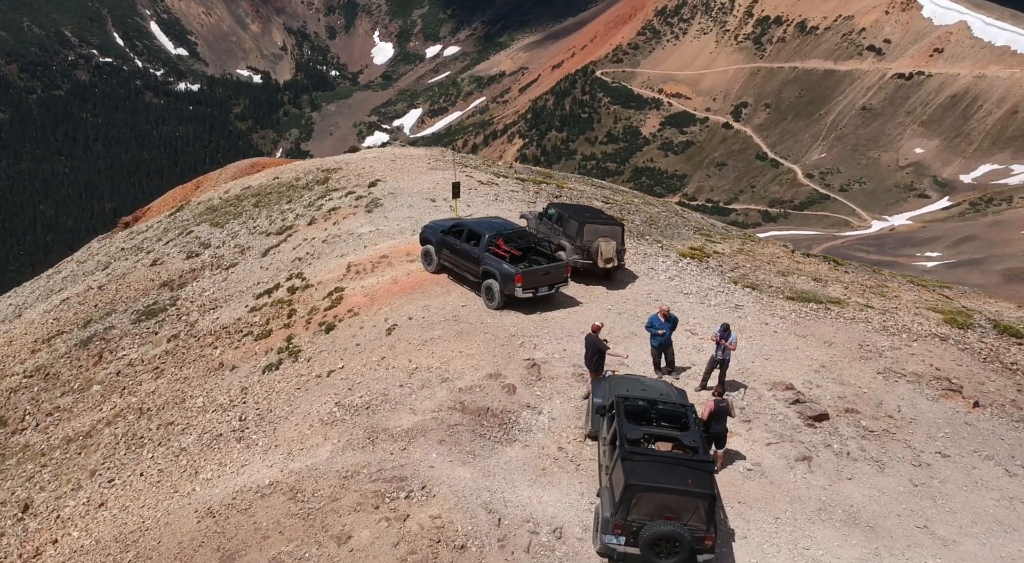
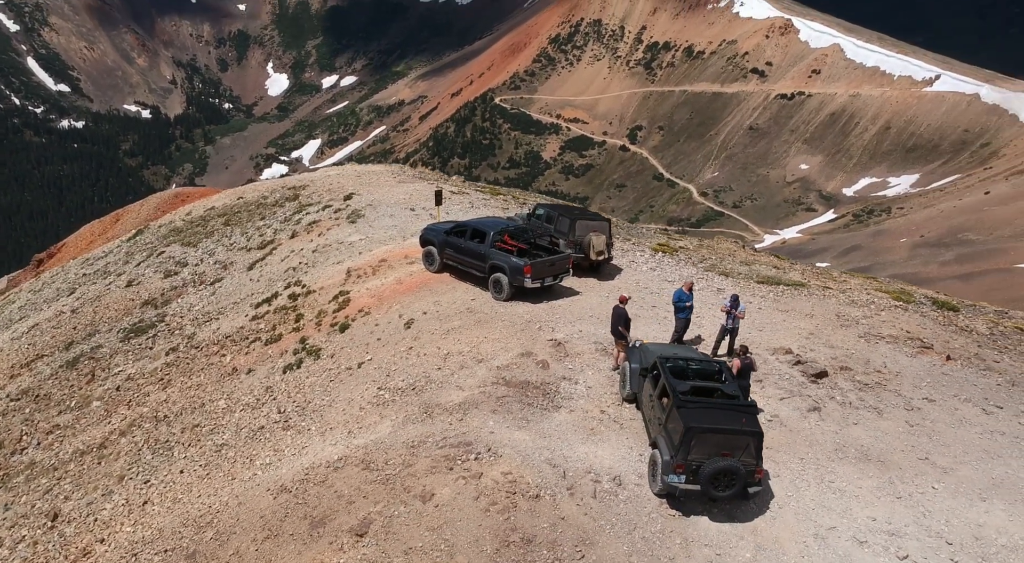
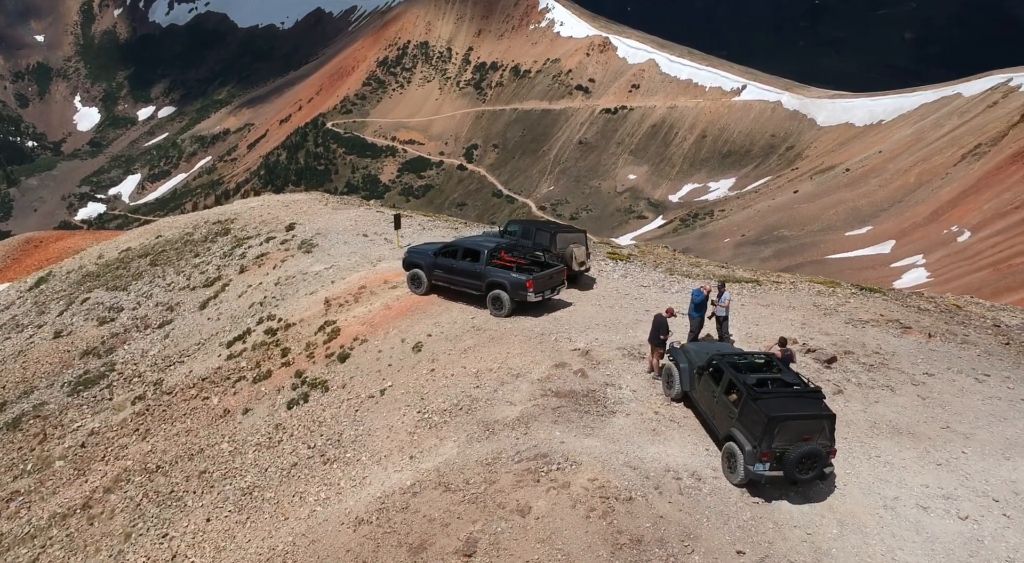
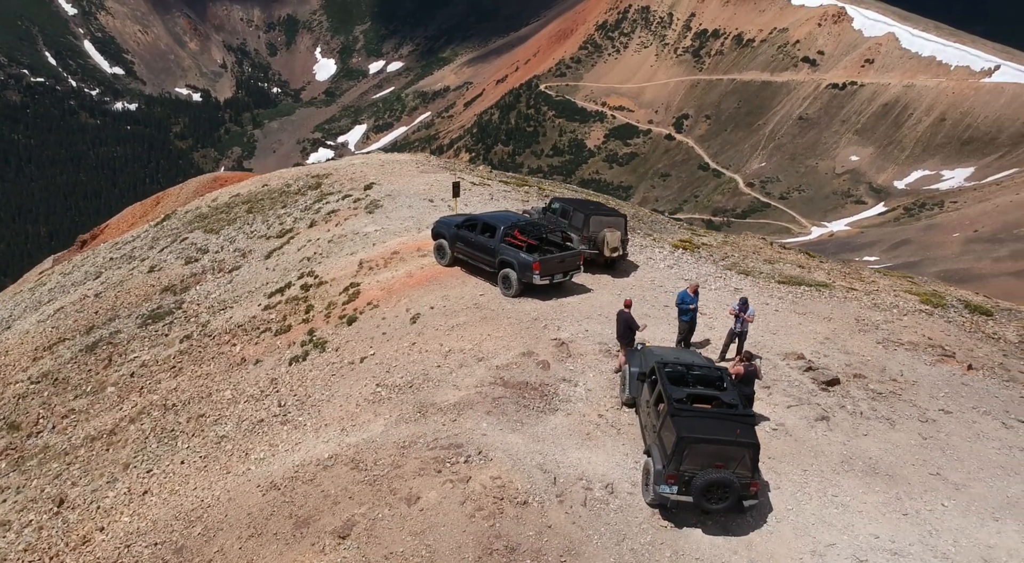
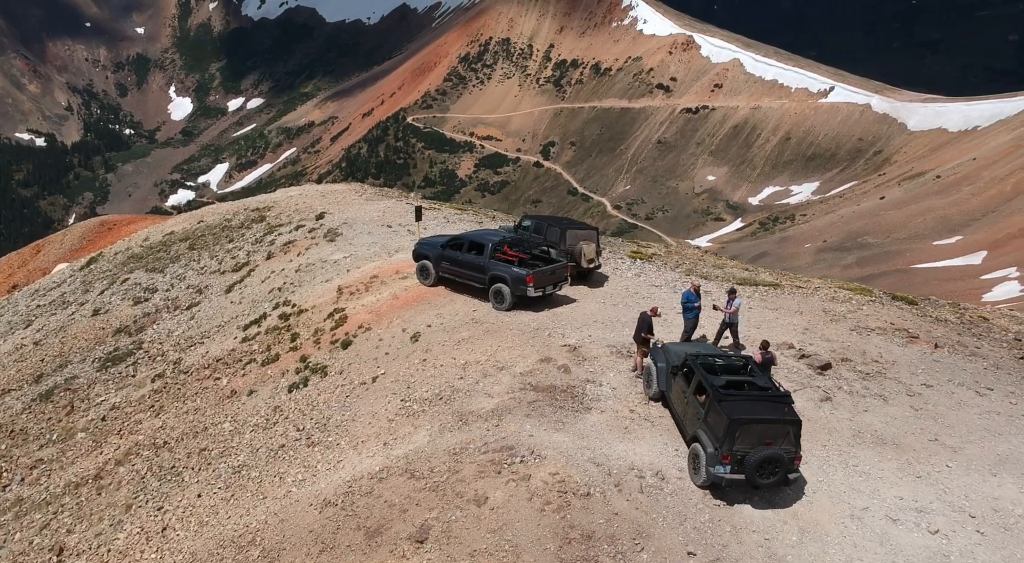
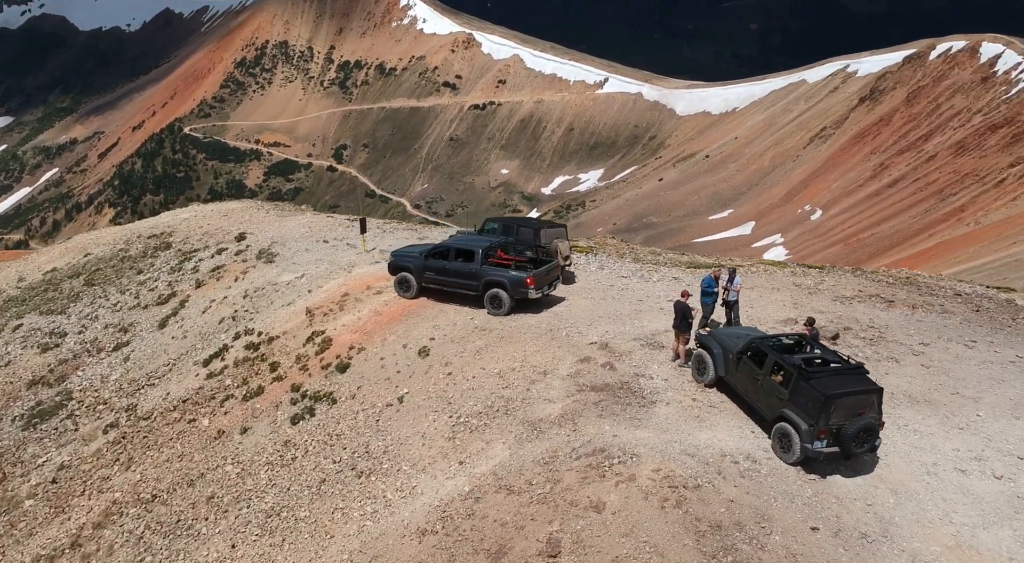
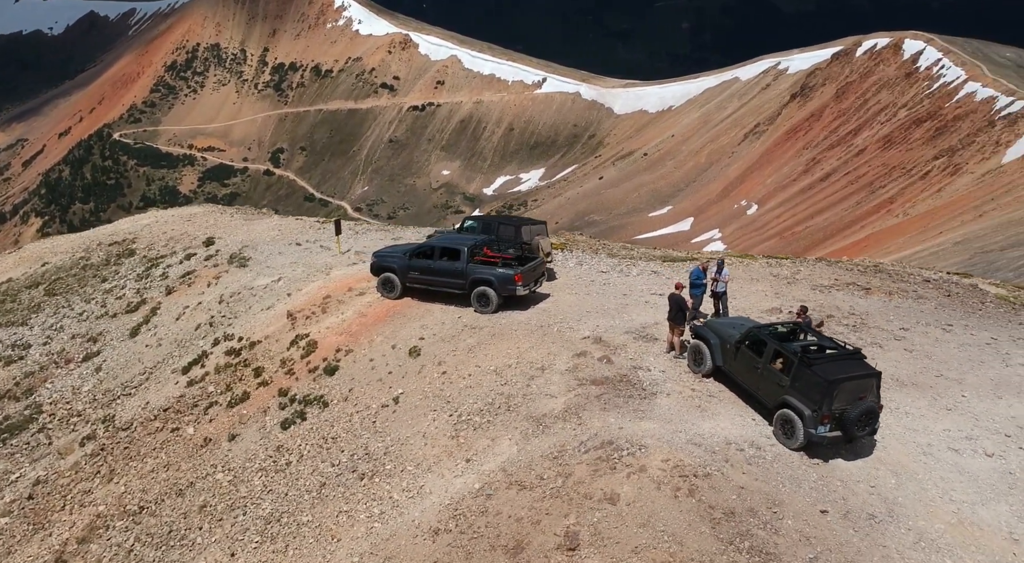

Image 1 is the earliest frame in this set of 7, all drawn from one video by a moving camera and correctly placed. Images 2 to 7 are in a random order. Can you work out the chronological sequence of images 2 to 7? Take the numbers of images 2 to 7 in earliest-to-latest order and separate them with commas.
4, 2, 5, 3, 6, 7
